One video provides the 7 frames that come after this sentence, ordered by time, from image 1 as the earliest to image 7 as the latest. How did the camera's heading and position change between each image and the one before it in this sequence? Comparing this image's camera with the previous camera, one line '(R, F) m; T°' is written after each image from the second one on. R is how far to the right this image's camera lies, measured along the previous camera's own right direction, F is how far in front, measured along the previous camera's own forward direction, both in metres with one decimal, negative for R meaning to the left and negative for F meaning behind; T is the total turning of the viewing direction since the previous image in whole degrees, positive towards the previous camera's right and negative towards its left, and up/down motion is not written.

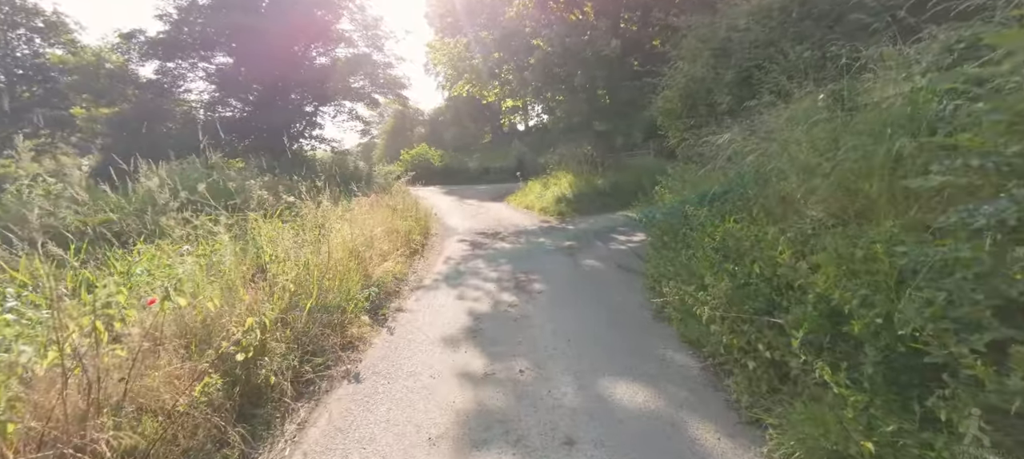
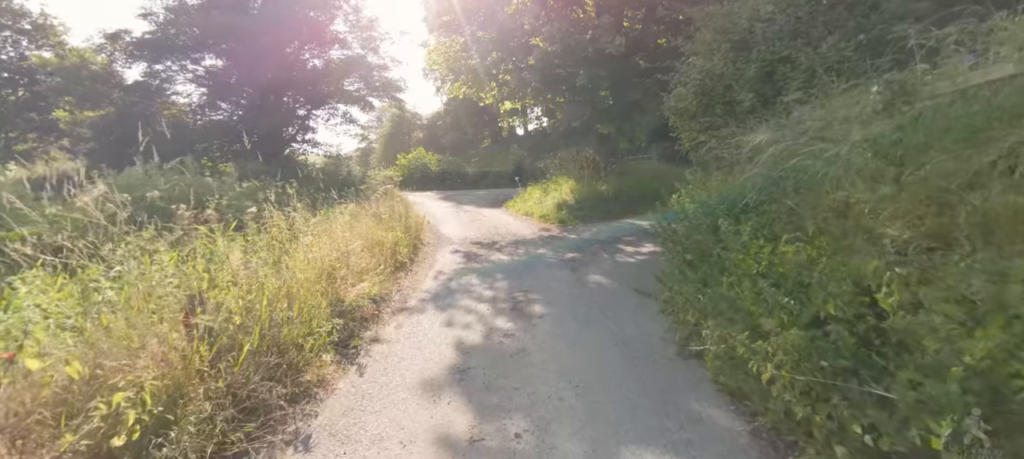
(0.0, +0.8) m; 0°
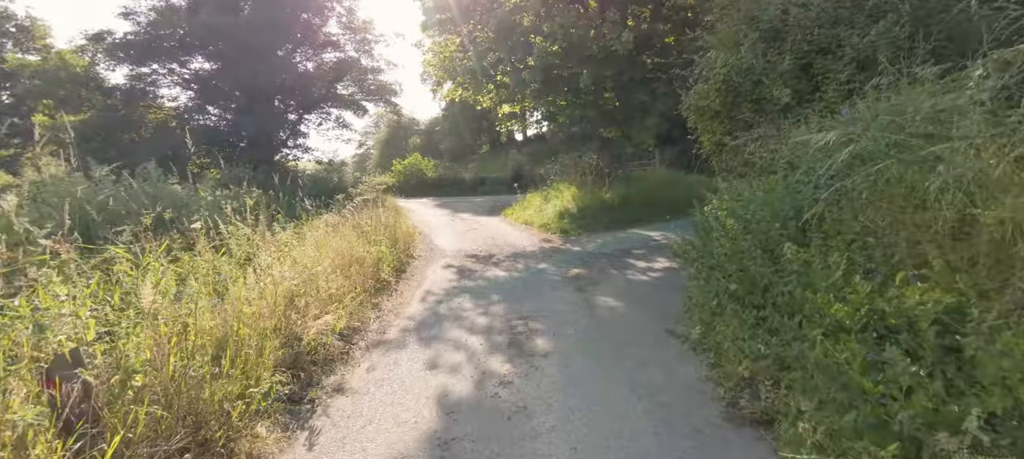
(0.0, +1.0) m; 0°
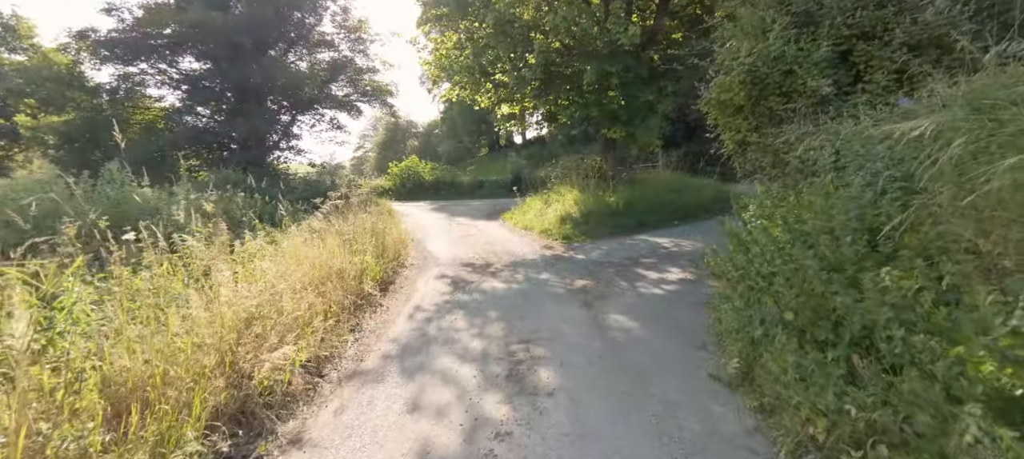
(0.0, +0.8) m; 0°
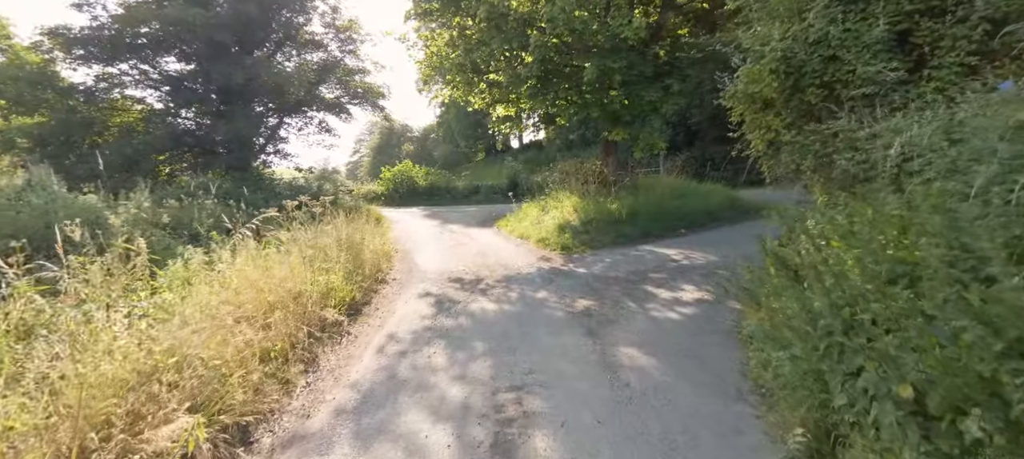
(+0.1, +1.0) m; 0°
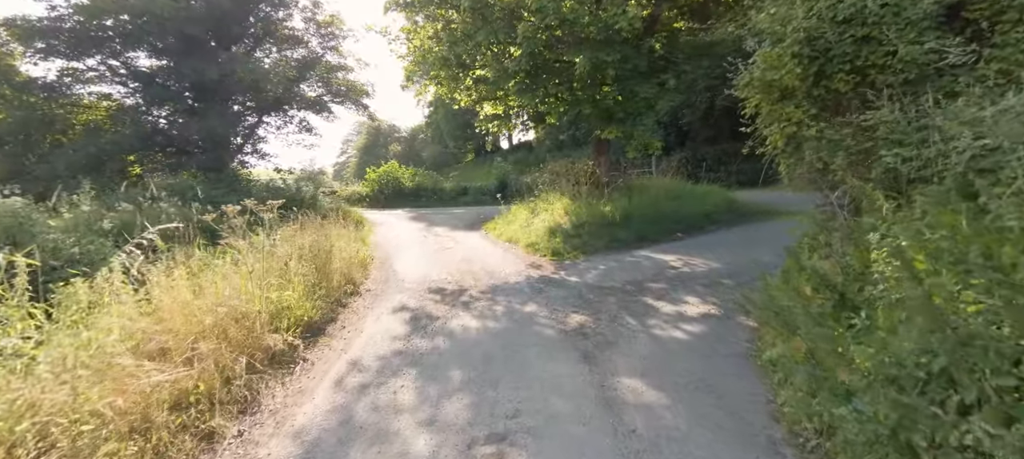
(+0.1, +0.8) m; +1°
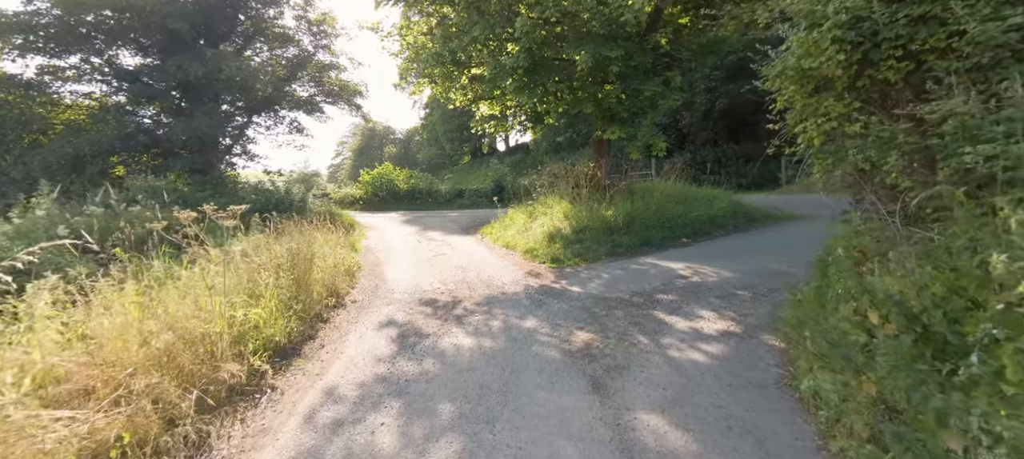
(0.0, +0.6) m; 0°
